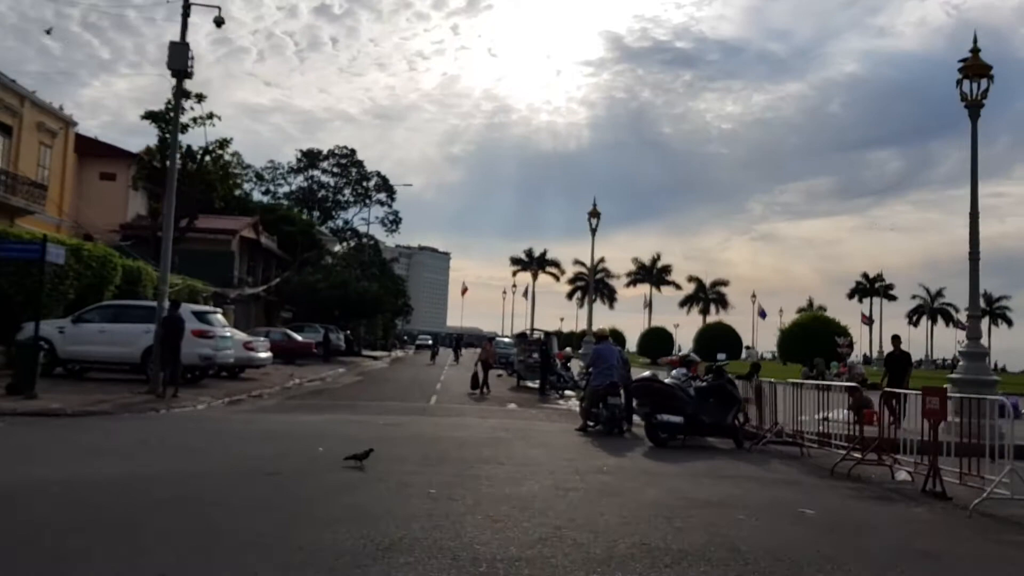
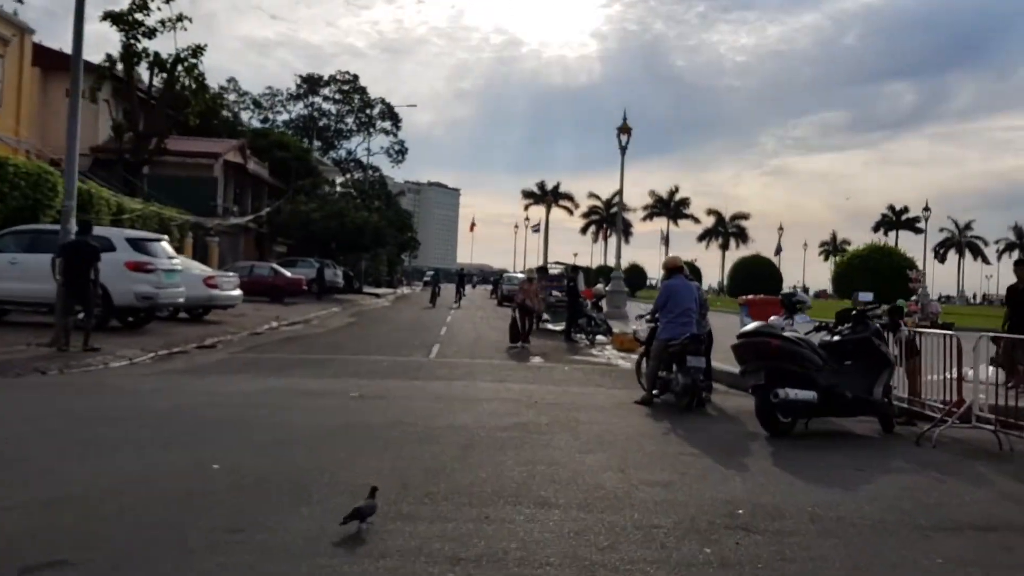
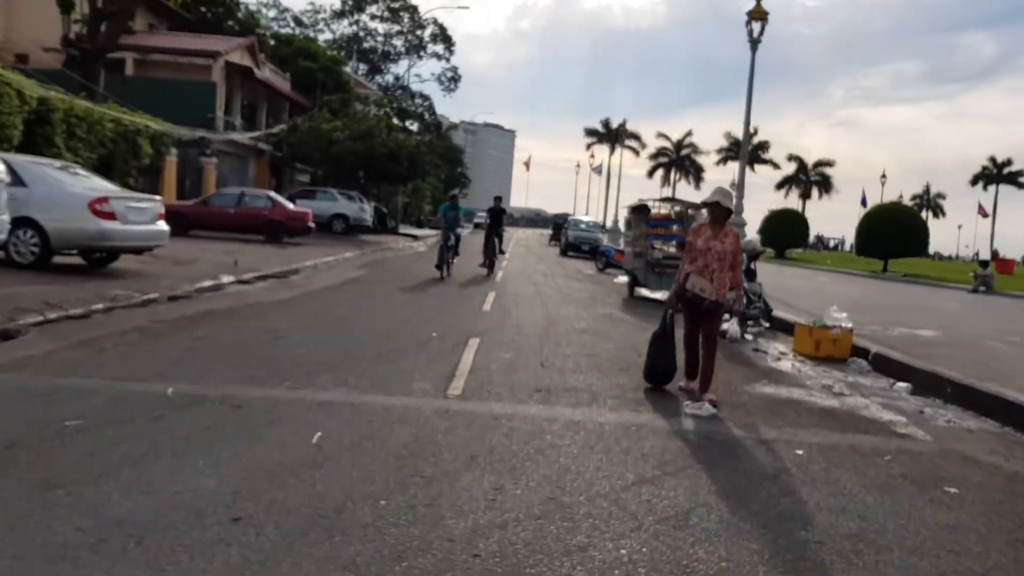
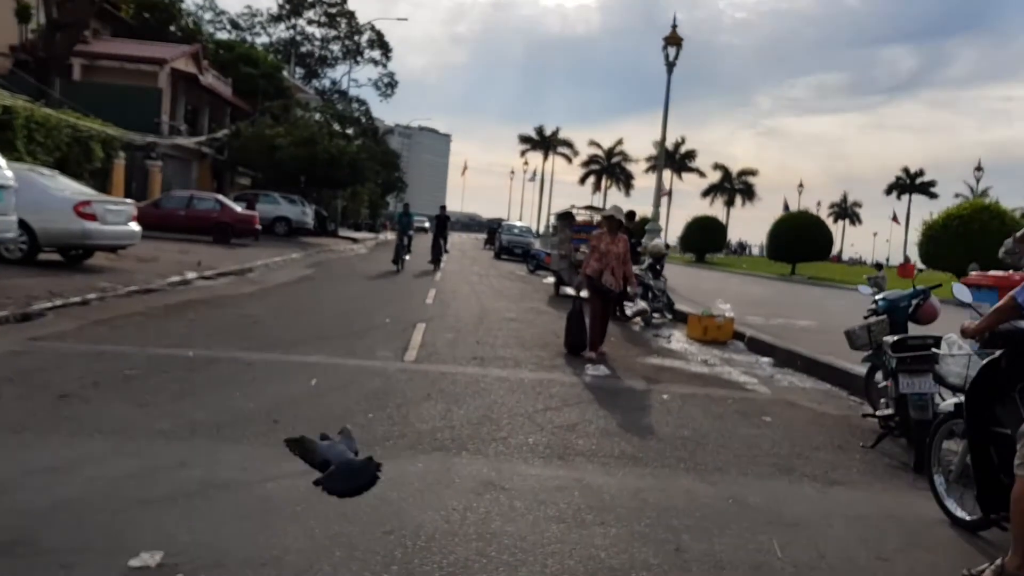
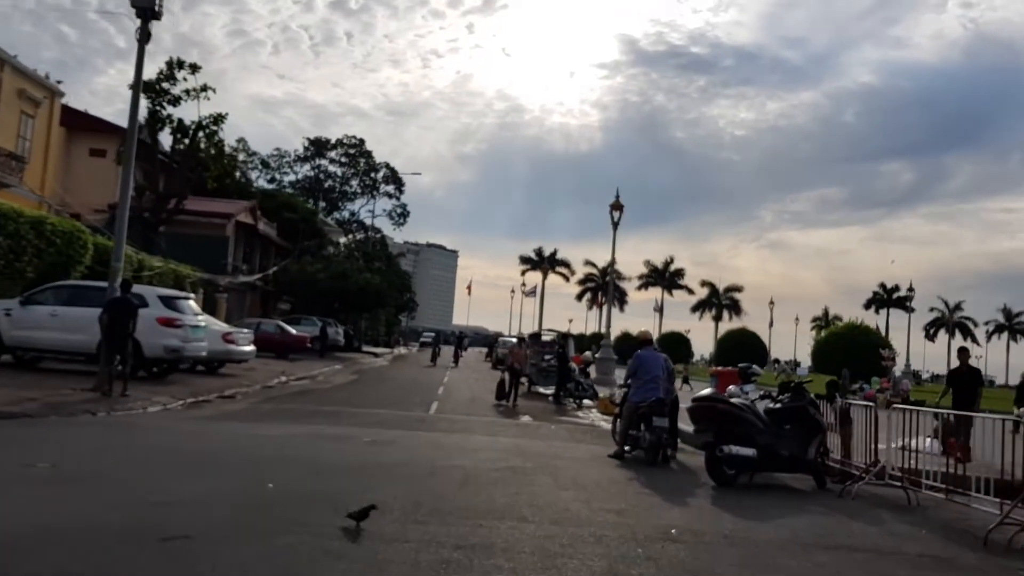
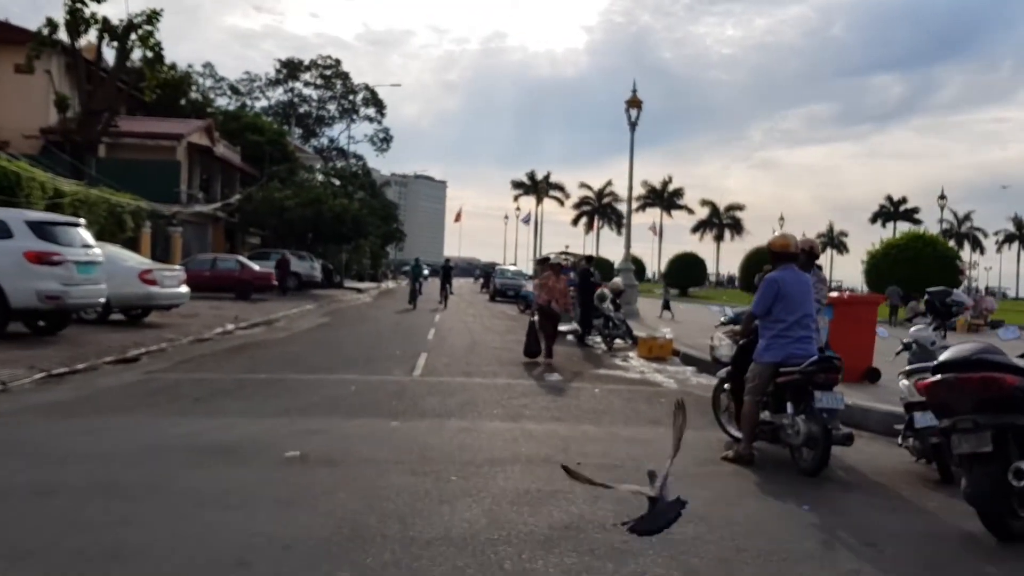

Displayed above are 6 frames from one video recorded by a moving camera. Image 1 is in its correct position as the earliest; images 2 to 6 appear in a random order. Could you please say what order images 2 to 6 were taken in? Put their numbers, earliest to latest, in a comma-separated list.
5, 2, 6, 4, 3
